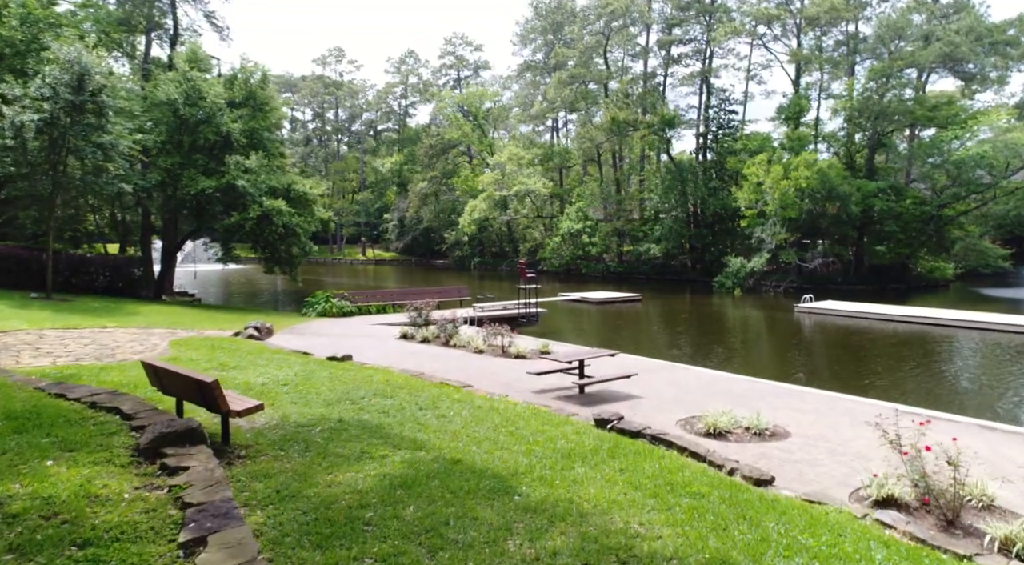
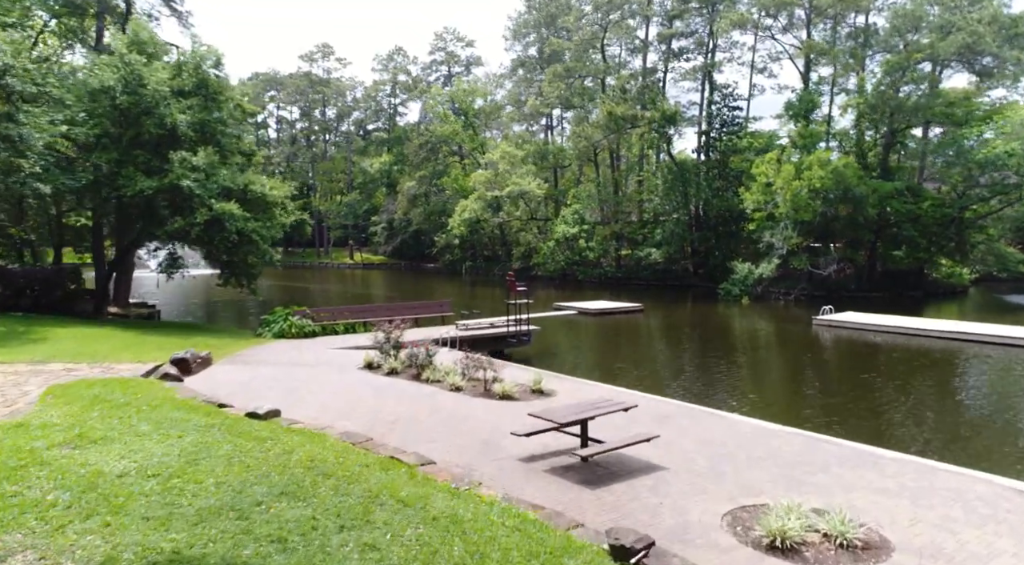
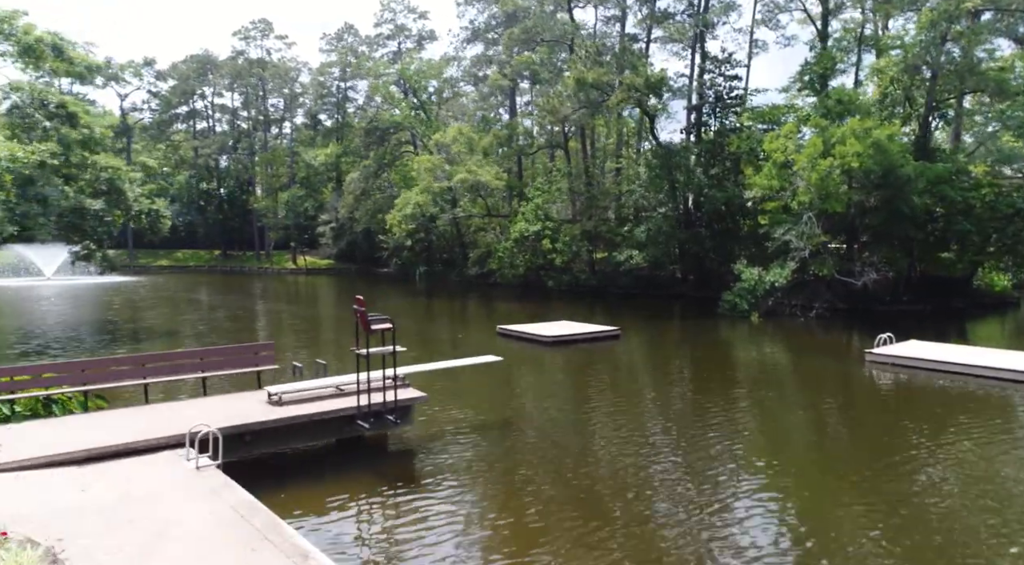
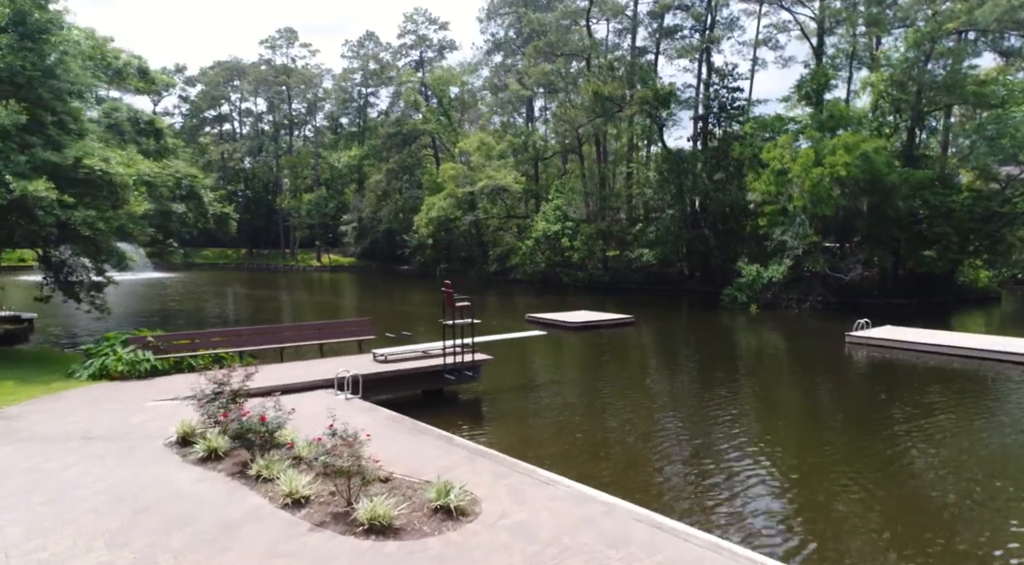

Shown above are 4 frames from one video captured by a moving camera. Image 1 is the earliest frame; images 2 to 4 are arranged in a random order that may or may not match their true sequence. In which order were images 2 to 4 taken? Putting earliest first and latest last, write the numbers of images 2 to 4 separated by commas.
2, 4, 3
